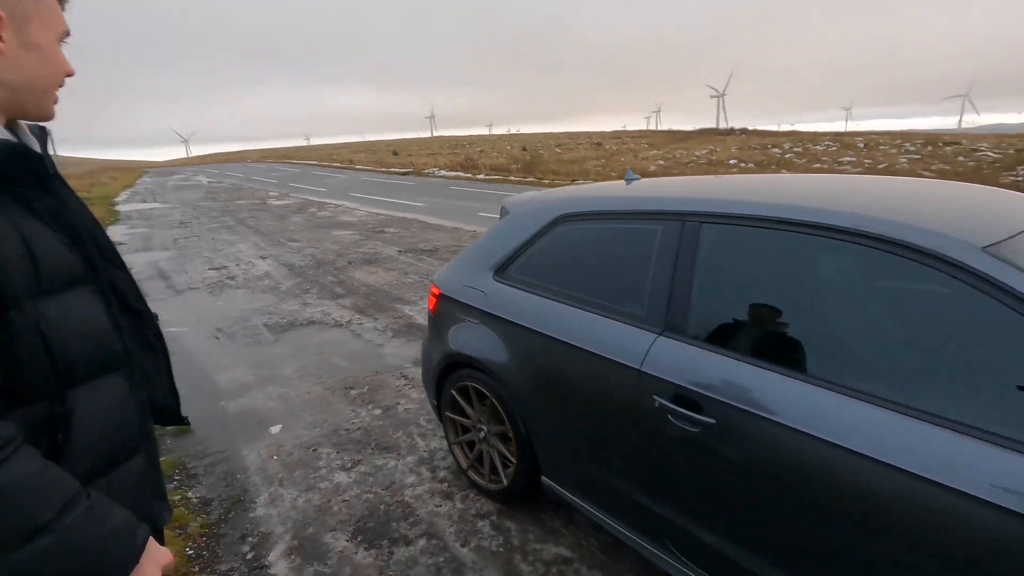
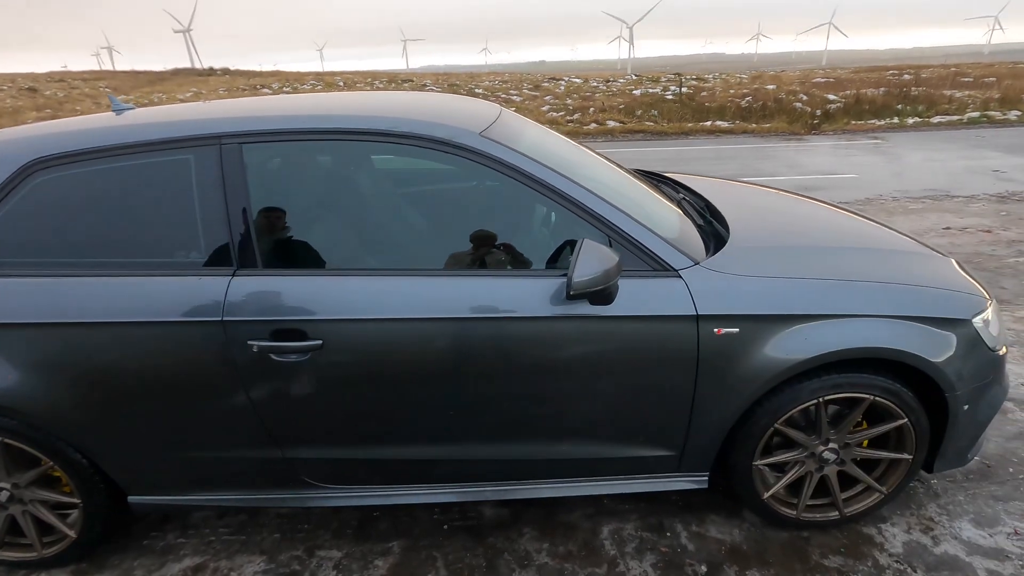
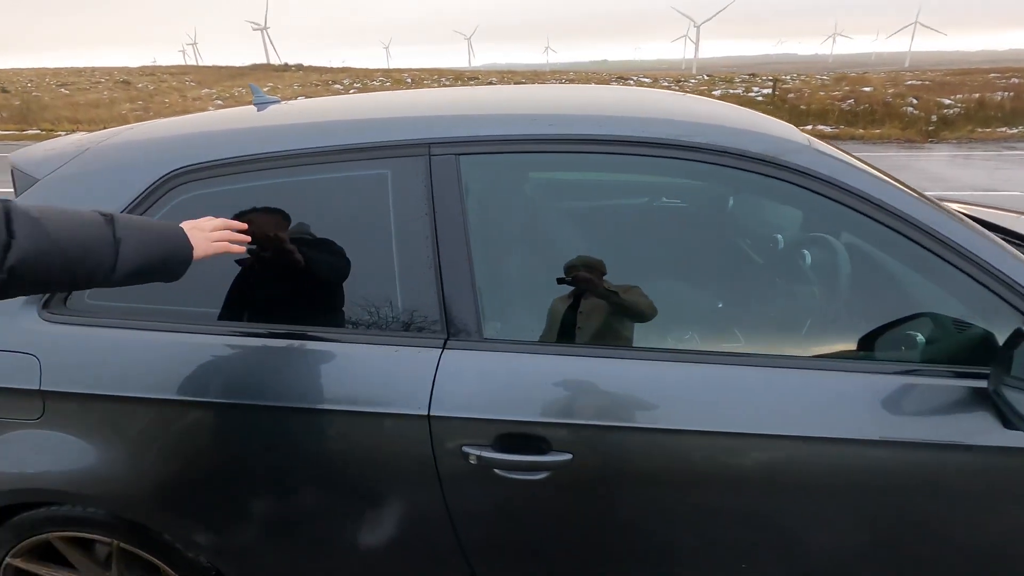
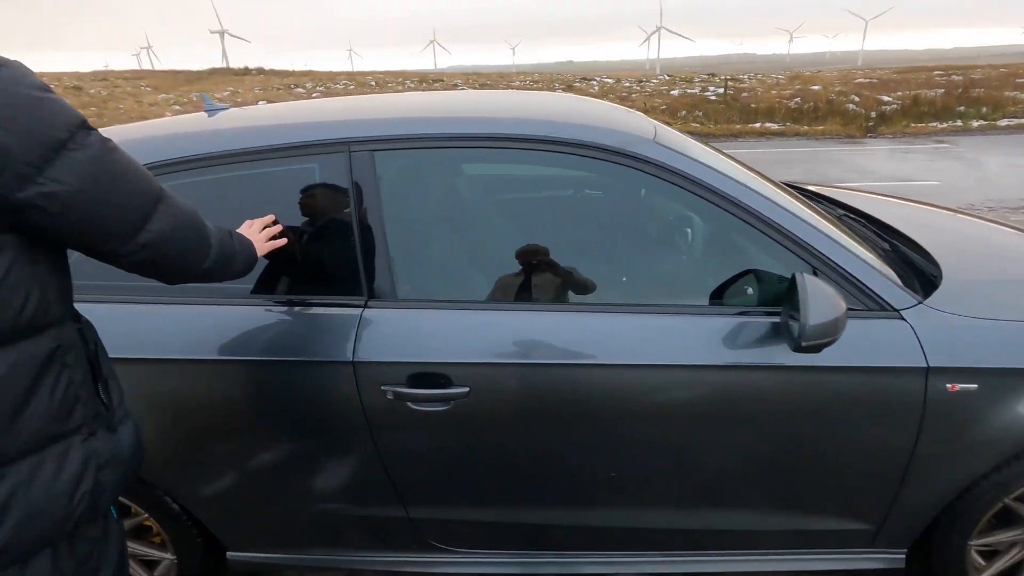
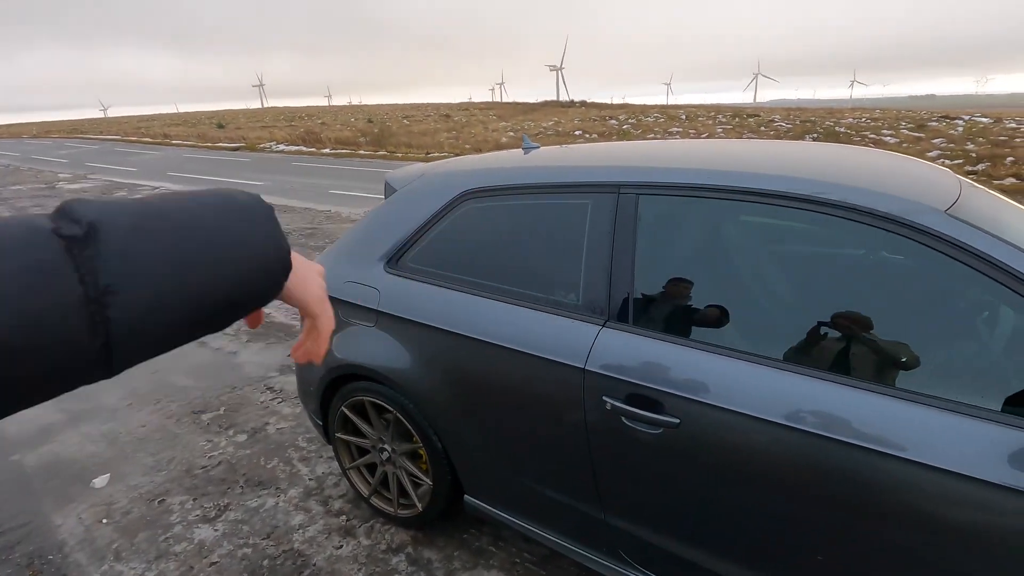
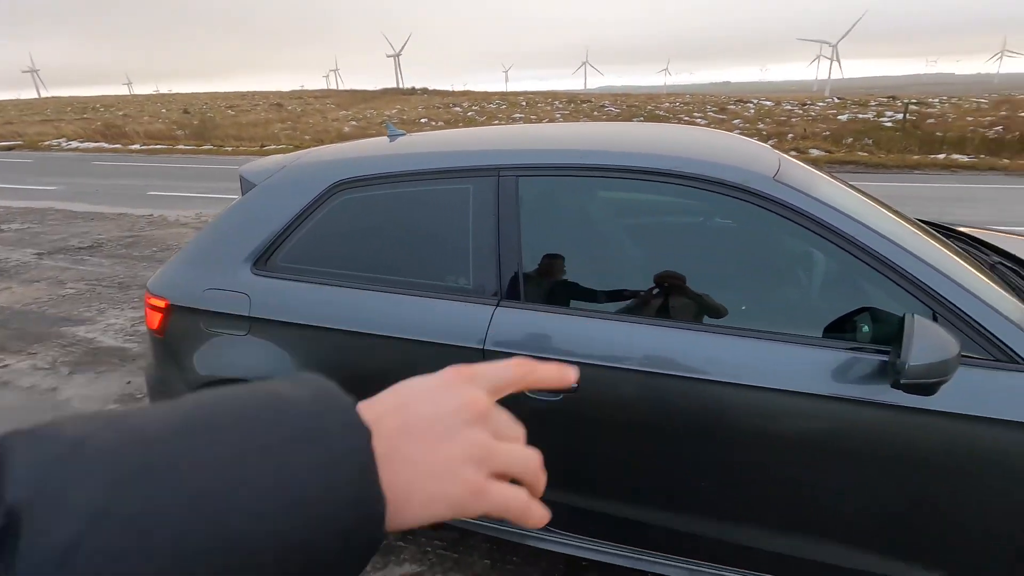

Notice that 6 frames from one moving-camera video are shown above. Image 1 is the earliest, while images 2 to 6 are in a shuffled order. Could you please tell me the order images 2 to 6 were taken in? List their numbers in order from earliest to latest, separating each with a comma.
5, 6, 2, 4, 3
